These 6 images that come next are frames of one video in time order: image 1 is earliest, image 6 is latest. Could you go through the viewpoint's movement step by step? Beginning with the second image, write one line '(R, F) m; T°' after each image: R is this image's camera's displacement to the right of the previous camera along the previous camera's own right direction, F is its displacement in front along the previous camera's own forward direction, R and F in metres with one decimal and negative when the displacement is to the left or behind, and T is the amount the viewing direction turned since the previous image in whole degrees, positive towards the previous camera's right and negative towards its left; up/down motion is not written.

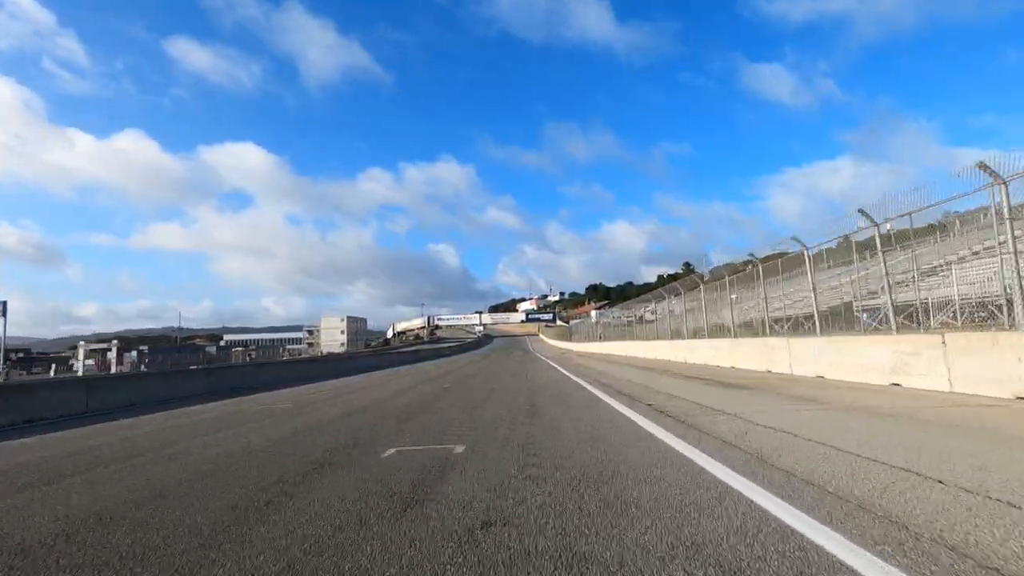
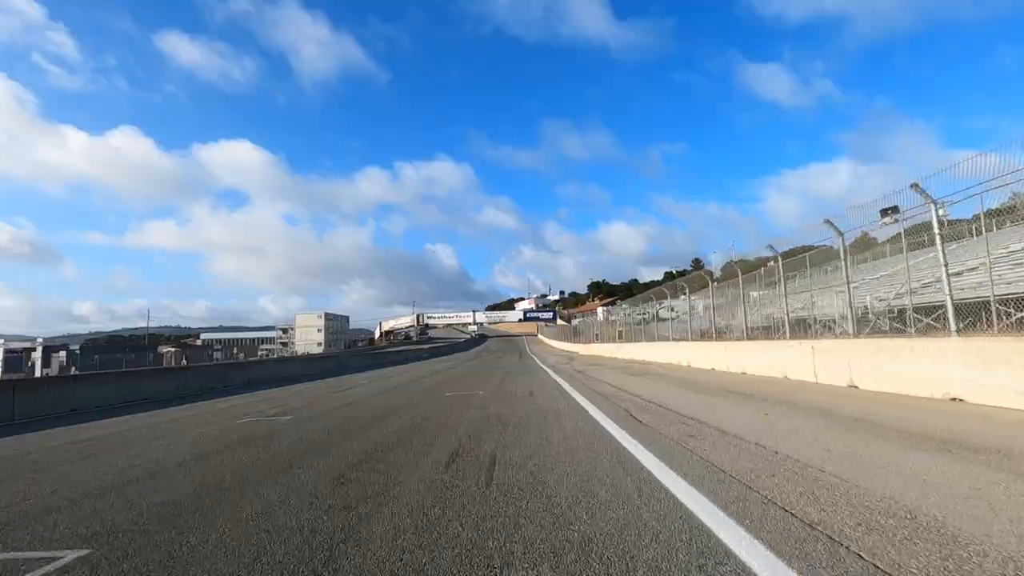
(+0.1, +1.8) m; 0°
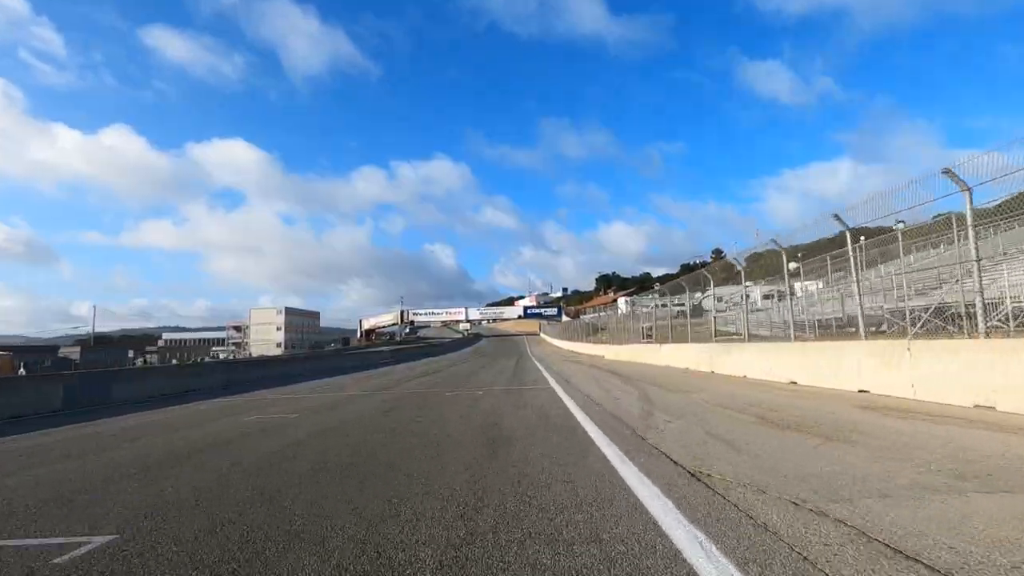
(0.0, +2.7) m; 0°
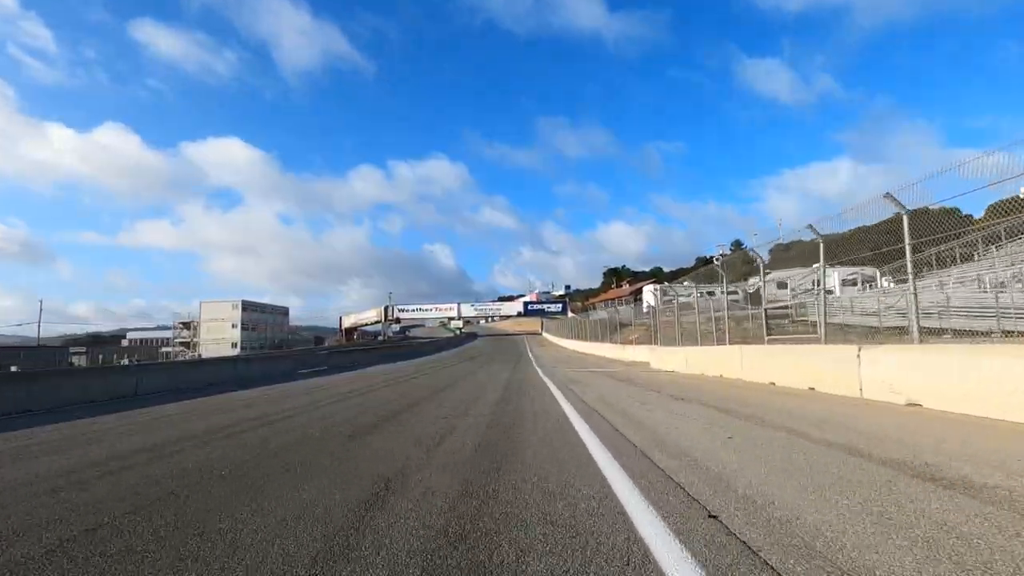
(0.0, +2.0) m; 0°
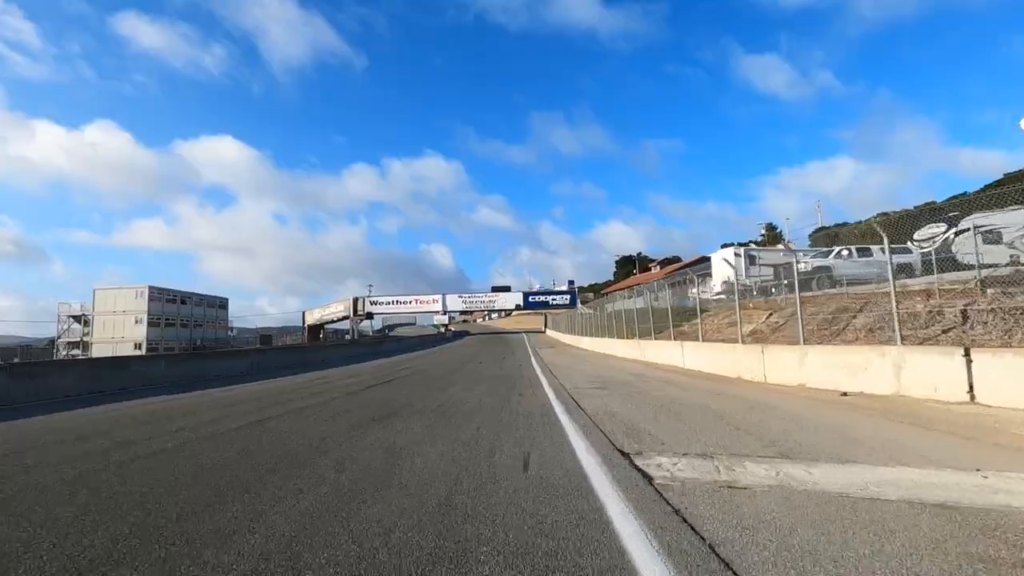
(0.0, +2.8) m; 0°
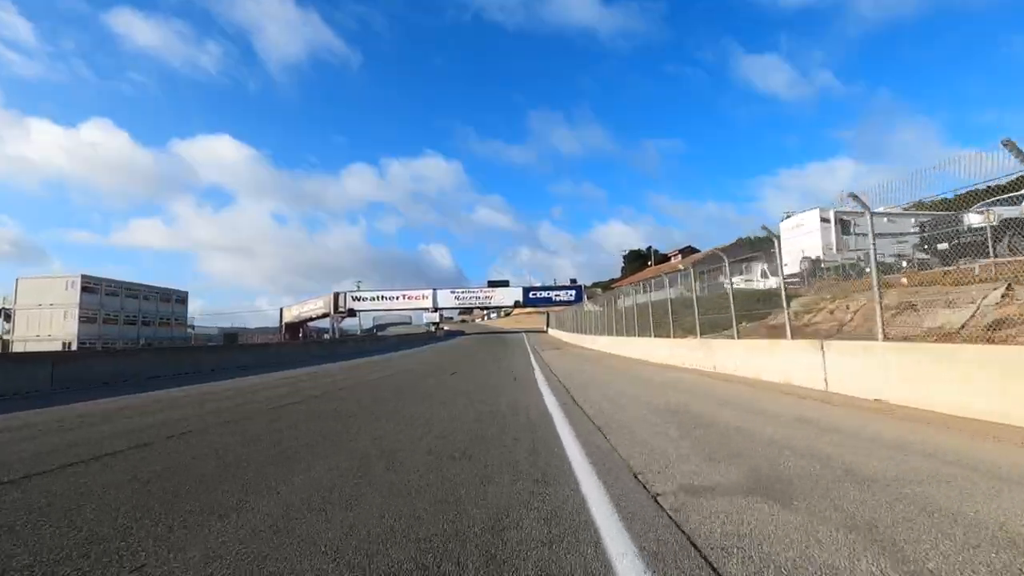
(0.0, +1.3) m; 0°
